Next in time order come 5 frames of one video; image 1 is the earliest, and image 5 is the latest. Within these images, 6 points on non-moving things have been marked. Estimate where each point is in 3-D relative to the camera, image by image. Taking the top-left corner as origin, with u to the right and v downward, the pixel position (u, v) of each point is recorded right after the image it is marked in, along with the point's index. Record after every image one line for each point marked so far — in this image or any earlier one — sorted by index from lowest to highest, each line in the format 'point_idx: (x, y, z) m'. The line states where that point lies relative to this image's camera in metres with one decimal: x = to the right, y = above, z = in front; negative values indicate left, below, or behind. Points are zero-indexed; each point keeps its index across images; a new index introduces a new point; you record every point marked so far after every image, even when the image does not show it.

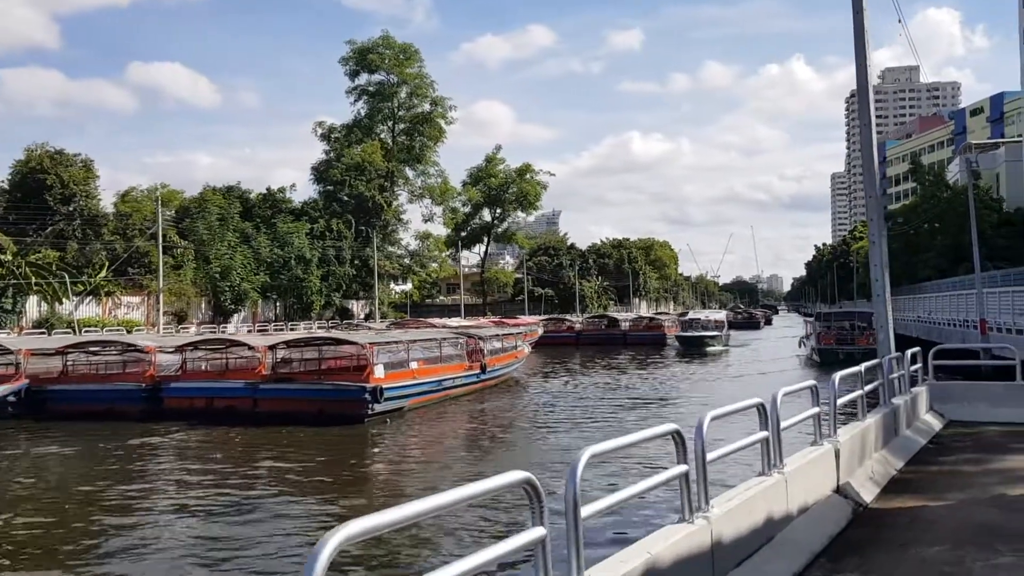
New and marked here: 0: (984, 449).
0: (+4.6, -1.5, +8.5) m
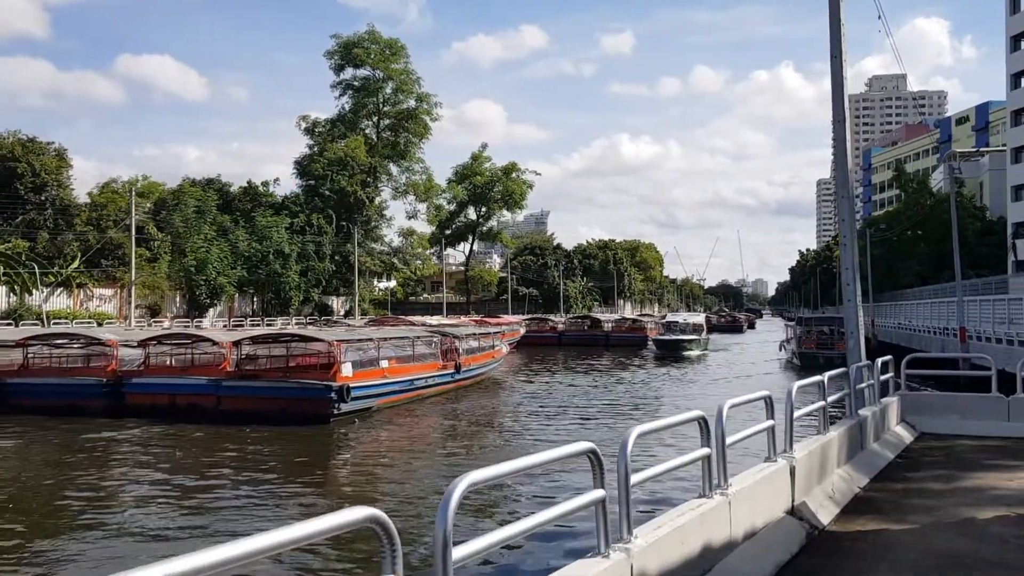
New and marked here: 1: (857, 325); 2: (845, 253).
0: (+4.1, -1.6, +8.1) m
1: (+4.0, -0.4, +10.3) m
2: (+3.9, +0.4, +10.3) m
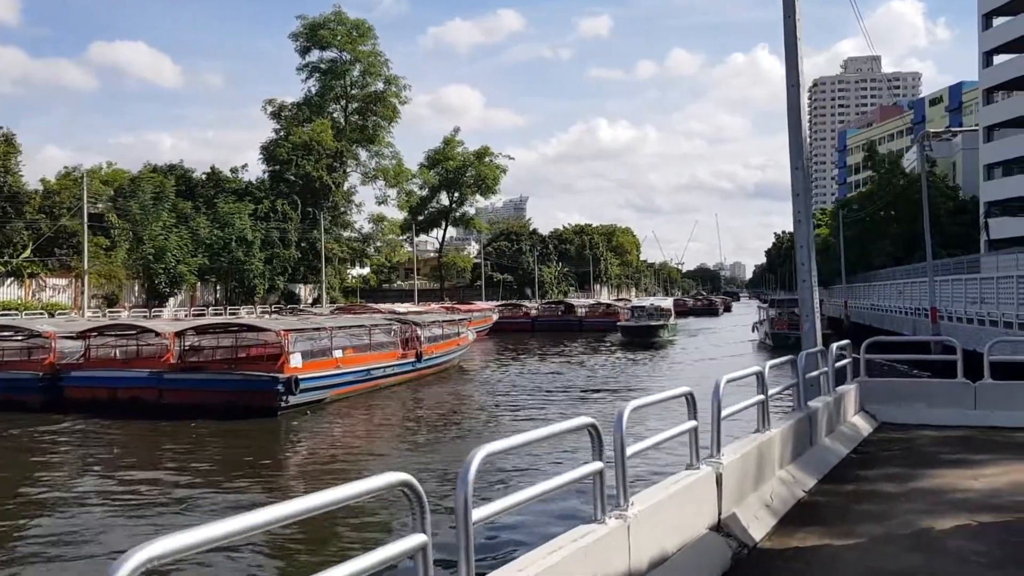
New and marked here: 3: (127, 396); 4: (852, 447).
0: (+3.4, -1.4, +7.4) m
1: (+3.3, -0.2, +9.5) m
2: (+3.1, +0.7, +9.6) m
3: (-8.7, -2.5, +19.9) m
4: (+3.1, -1.4, +8.0) m
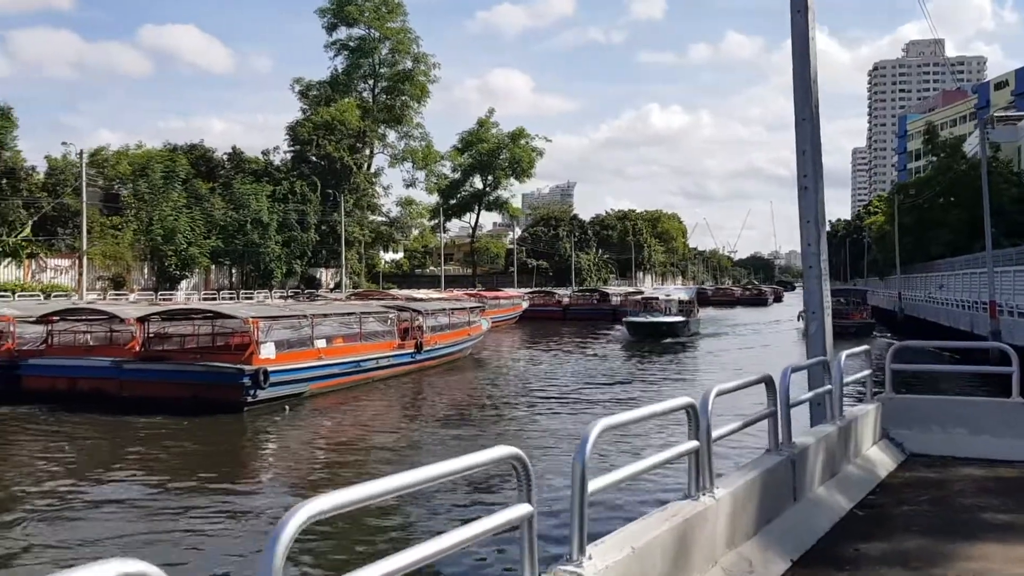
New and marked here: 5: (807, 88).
0: (+2.5, -1.4, +5.2) m
1: (+2.6, -0.1, +7.3) m
2: (+2.4, +0.8, +7.3) m
3: (-8.9, -2.1, +18.4) m
4: (+2.3, -1.4, +5.8) m
5: (+2.5, +1.7, +7.4) m
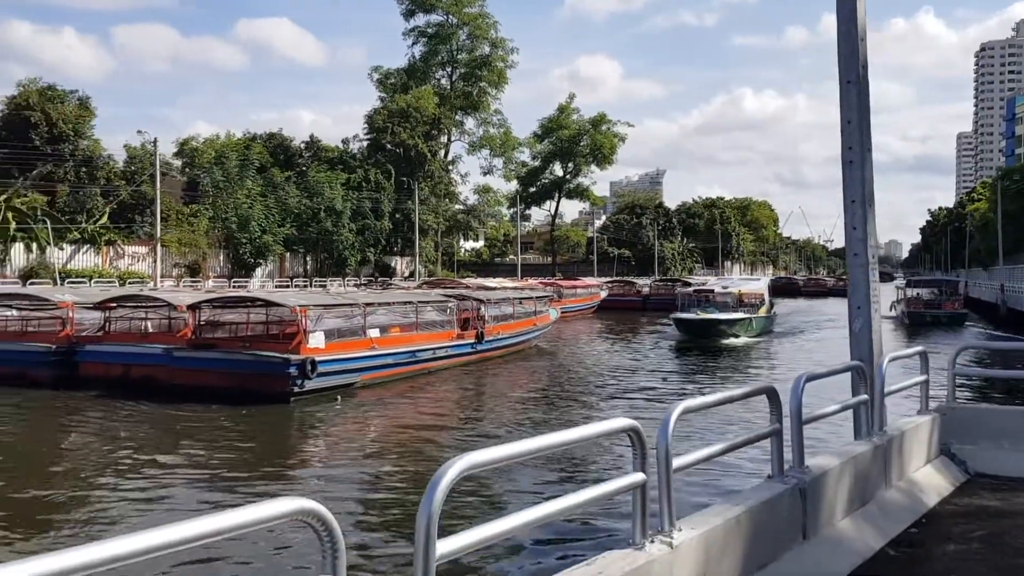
0: (+2.3, -1.3, +4.2) m
1: (+2.5, -0.1, +6.3) m
2: (+2.4, +0.8, +6.3) m
3: (-7.7, -1.8, +18.4) m
4: (+2.1, -1.3, +4.8) m
5: (+2.5, +1.7, +6.4) m
